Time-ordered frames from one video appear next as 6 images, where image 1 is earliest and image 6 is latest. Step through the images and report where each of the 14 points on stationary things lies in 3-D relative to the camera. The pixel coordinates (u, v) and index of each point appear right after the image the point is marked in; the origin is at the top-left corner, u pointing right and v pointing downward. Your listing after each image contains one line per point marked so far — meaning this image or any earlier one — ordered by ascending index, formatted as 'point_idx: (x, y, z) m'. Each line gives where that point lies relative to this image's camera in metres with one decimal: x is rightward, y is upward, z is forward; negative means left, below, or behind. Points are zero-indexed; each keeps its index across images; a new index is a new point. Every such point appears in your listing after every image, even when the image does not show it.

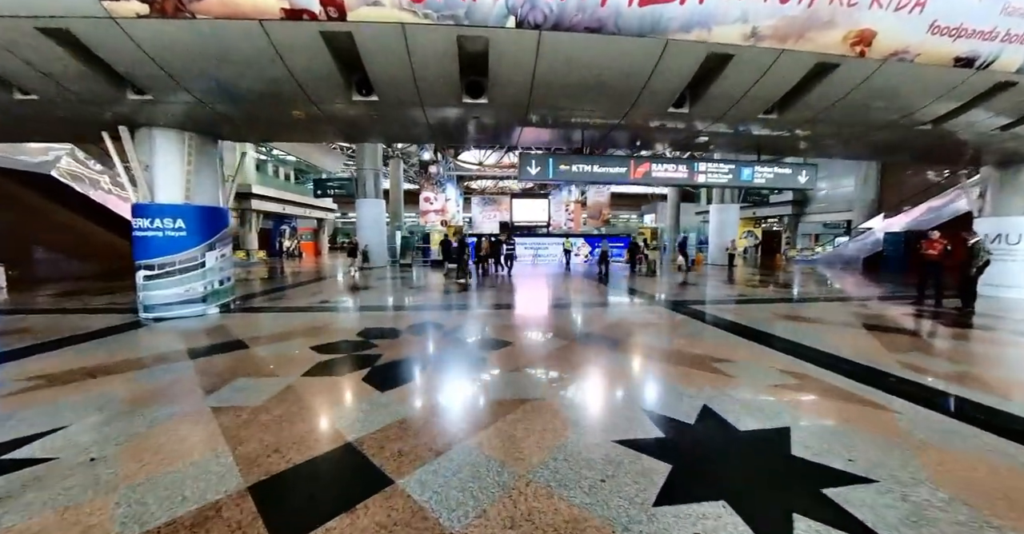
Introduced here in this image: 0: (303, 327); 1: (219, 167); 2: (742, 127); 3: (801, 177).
0: (-3.2, -0.9, +5.6) m
1: (-5.4, +1.8, +6.7) m
2: (+4.1, +2.5, +6.5) m
3: (+5.7, +1.8, +7.2) m
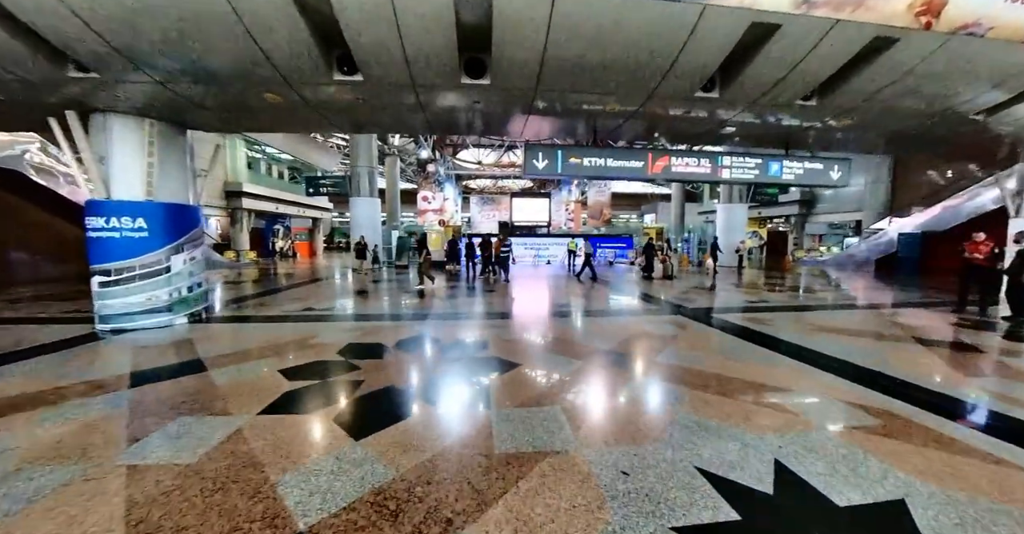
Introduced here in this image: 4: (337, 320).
0: (-3.1, -1.0, +5.0) m
1: (-5.3, +1.7, +6.0) m
2: (+4.2, +2.4, +5.8) m
3: (+5.8, +1.7, +6.6) m
4: (-3.1, -0.9, +6.6) m
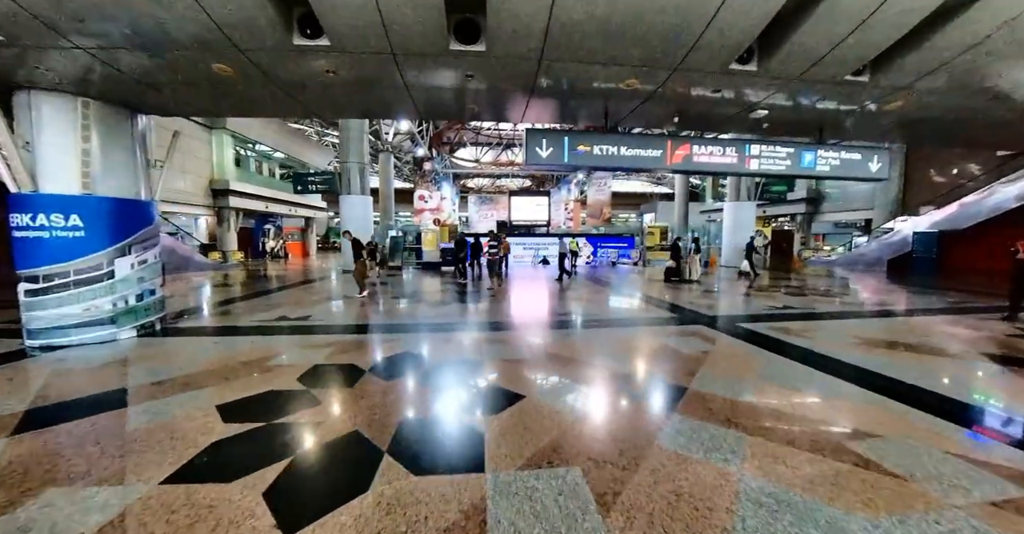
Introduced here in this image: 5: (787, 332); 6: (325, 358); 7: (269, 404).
0: (-3.1, -1.0, +4.2) m
1: (-5.3, +1.7, +5.2) m
2: (+4.1, +2.4, +5.1) m
3: (+5.7, +1.7, +5.9) m
4: (-3.1, -1.0, +5.8) m
5: (+4.5, -1.0, +6.0) m
6: (-2.1, -1.0, +4.2) m
7: (-2.0, -1.1, +3.0) m
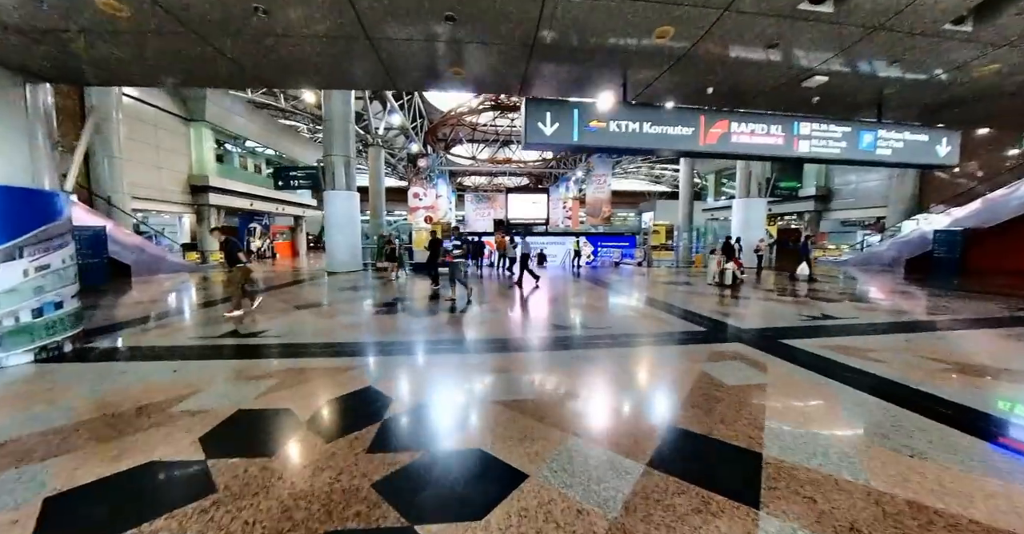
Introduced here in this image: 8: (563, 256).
0: (-3.1, -1.1, +3.2) m
1: (-5.4, +1.6, +4.2) m
2: (+4.1, +2.3, +4.1) m
3: (+5.7, +1.6, +4.9) m
4: (-3.2, -1.0, +4.8) m
5: (+4.4, -1.1, +5.0) m
6: (-2.1, -1.1, +3.2) m
7: (-2.0, -1.2, +2.0) m
8: (+2.7, +0.6, +19.8) m
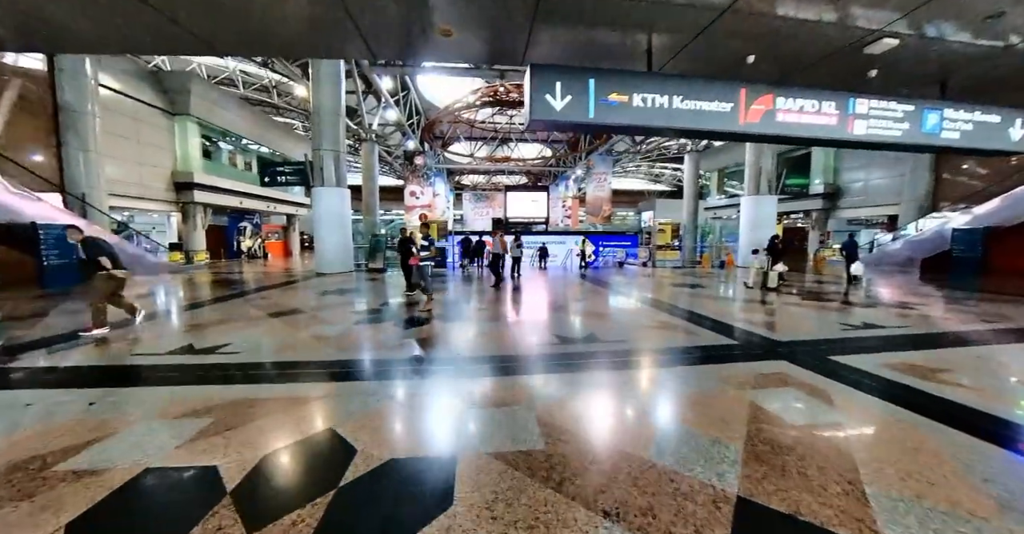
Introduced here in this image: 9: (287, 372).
0: (-3.1, -1.1, +2.4) m
1: (-5.3, +1.6, +3.4) m
2: (+4.1, +2.3, +3.4) m
3: (+5.7, +1.6, +4.2) m
4: (-3.2, -1.1, +4.1) m
5: (+4.5, -1.1, +4.3) m
6: (-2.1, -1.2, +2.4) m
7: (-2.0, -1.2, +1.2) m
8: (+2.7, +0.6, +19.1) m
9: (-2.3, -1.1, +3.8) m
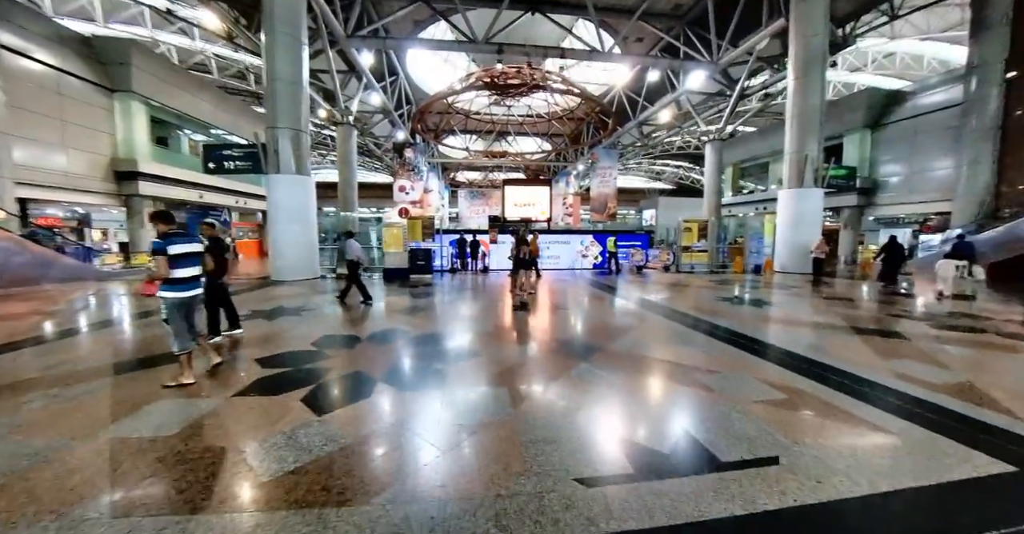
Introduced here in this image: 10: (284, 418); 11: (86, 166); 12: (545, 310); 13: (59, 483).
0: (-3.0, -1.4, 0.0) m
1: (-5.2, +1.4, +1.0) m
2: (+4.2, +2.0, +1.1) m
3: (+5.8, +1.3, +1.9) m
4: (-3.1, -1.3, +1.7) m
5: (+4.5, -1.3, +2.0) m
6: (-2.0, -1.4, 0.0) m
7: (-1.9, -1.5, -1.2) m
8: (+2.6, +0.4, +16.7) m
9: (-2.2, -1.3, +1.4) m
10: (-1.6, -1.3, +2.7) m
11: (-16.1, +3.8, +14.0) m
12: (+0.8, -1.1, +7.6) m
13: (-2.6, -1.3, +2.2) m
